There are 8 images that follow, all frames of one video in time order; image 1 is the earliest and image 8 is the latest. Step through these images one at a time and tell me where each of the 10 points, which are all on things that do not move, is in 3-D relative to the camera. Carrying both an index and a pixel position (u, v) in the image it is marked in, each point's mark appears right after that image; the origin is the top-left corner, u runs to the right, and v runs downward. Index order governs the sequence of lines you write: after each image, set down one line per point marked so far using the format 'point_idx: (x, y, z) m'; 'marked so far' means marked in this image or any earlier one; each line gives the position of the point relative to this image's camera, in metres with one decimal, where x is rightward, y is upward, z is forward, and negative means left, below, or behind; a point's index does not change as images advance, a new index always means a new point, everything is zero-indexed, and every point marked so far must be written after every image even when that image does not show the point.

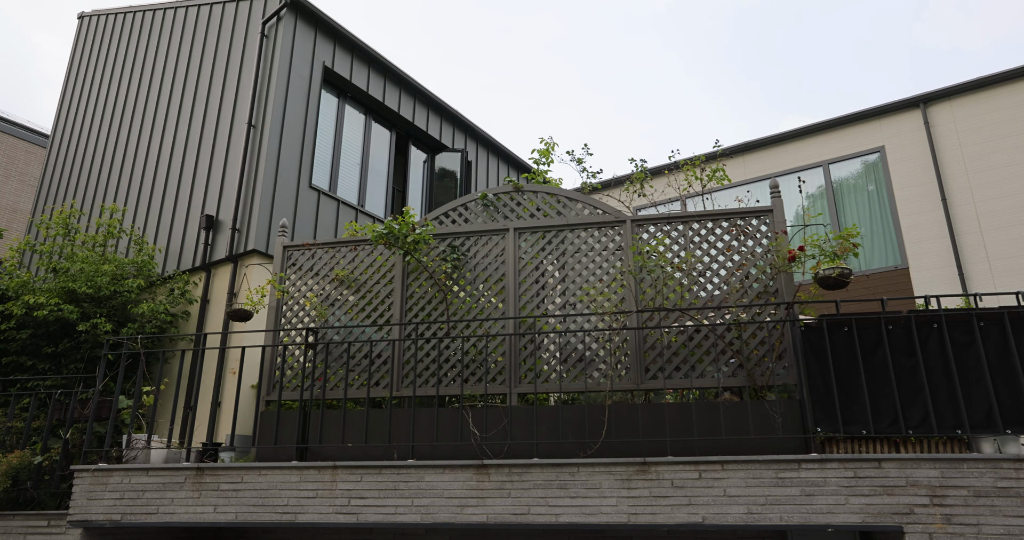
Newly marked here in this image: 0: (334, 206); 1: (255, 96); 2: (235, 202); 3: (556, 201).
0: (-2.2, +0.8, +7.8) m
1: (-3.0, +2.0, +7.4) m
2: (-3.0, +0.7, +6.9) m
3: (+0.4, +0.6, +5.5) m
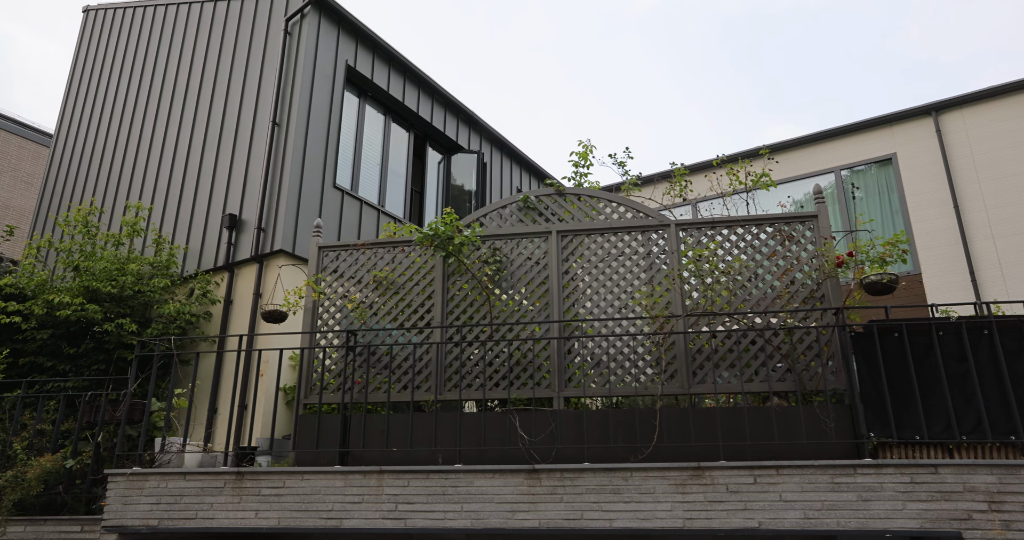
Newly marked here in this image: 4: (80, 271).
0: (-1.9, +0.8, +7.7) m
1: (-2.7, +2.0, +7.3) m
2: (-2.7, +0.7, +6.8) m
3: (+0.7, +0.6, +5.4) m
4: (-4.4, 0.0, +6.5) m
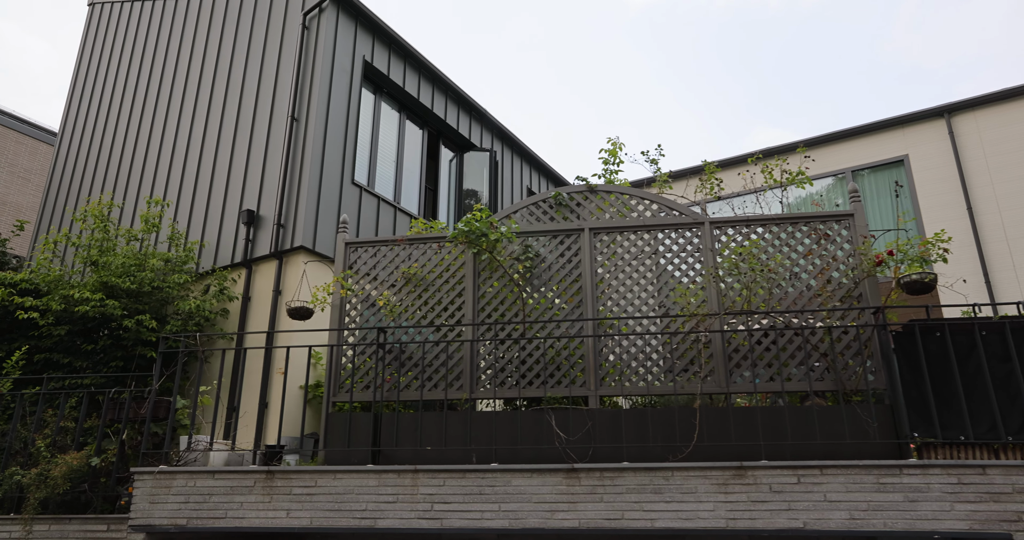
0: (-1.6, +0.8, +7.6) m
1: (-2.4, +2.1, +7.2) m
2: (-2.5, +0.8, +6.8) m
3: (+1.0, +0.6, +5.4) m
4: (-4.2, 0.0, +6.4) m
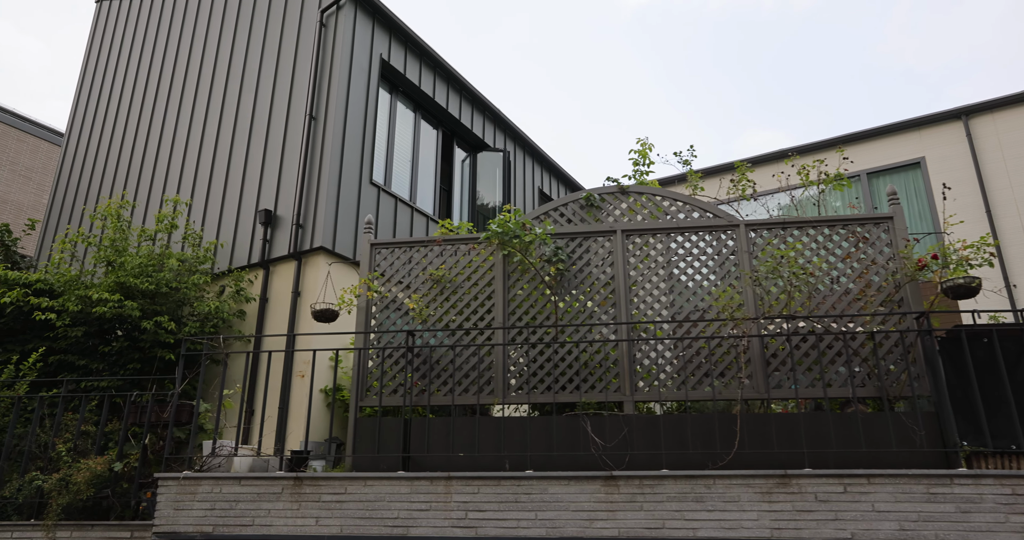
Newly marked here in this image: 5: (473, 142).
0: (-1.4, +0.8, +7.5) m
1: (-2.2, +2.0, +7.1) m
2: (-2.2, +0.8, +6.6) m
3: (+1.2, +0.6, +5.3) m
4: (-3.9, 0.0, +6.2) m
5: (-0.6, +1.9, +9.6) m
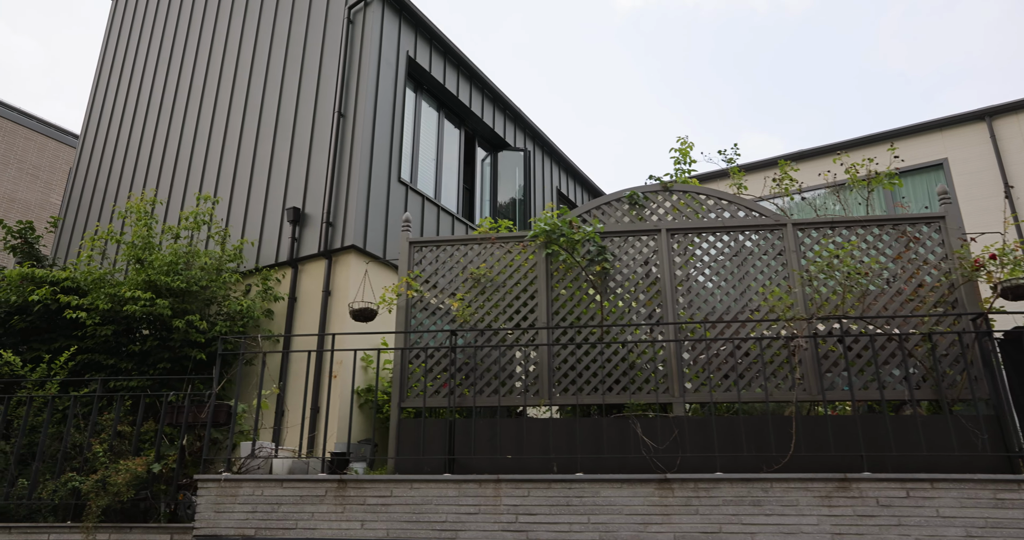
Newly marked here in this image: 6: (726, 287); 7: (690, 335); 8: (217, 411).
0: (-1.1, +0.8, +7.4) m
1: (-1.8, +2.1, +7.0) m
2: (-1.9, +0.8, +6.5) m
3: (+1.6, +0.6, +5.2) m
4: (-3.6, +0.1, +6.1) m
5: (-0.2, +1.9, +9.5) m
6: (+1.6, -0.1, +4.9) m
7: (+1.4, -0.5, +4.8) m
8: (-2.2, -1.1, +4.8) m
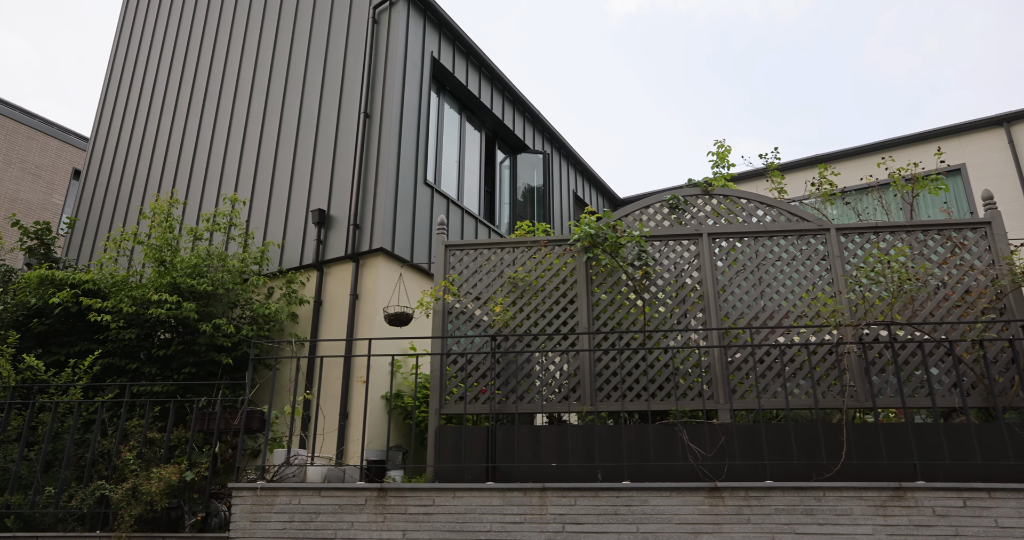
0: (-0.8, +0.8, +7.4) m
1: (-1.5, +2.0, +6.9) m
2: (-1.6, +0.7, +6.4) m
3: (+1.9, +0.5, +5.2) m
4: (-3.3, 0.0, +6.0) m
5: (0.0, +1.9, +9.4) m
6: (+1.9, -0.2, +4.8) m
7: (+1.7, -0.5, +4.7) m
8: (-1.9, -1.1, +4.7) m
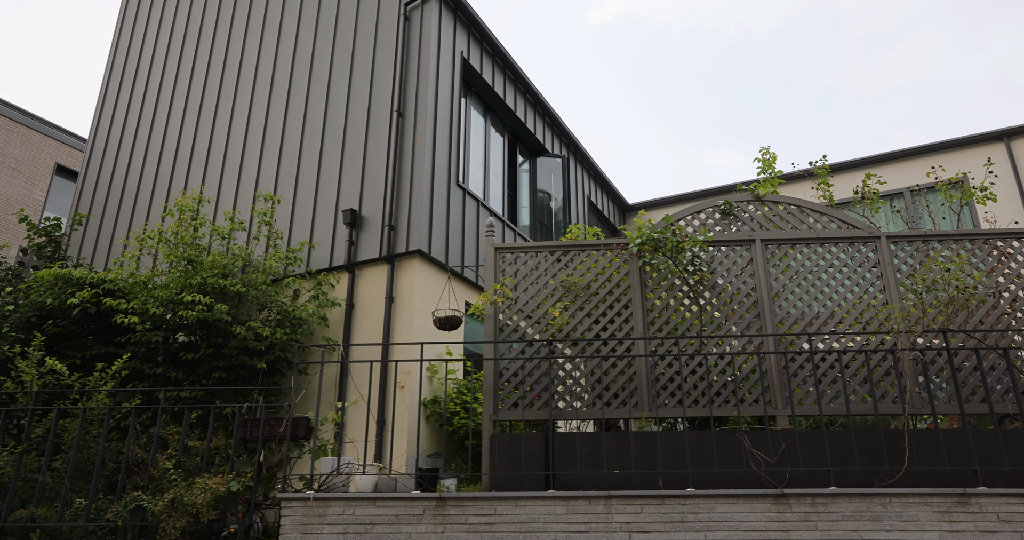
0: (-0.5, +0.7, +7.2) m
1: (-1.2, +2.0, +6.7) m
2: (-1.2, +0.7, +6.3) m
3: (+2.3, +0.5, +5.2) m
4: (-2.9, 0.0, +5.8) m
5: (+0.2, +1.8, +9.3) m
6: (+2.4, -0.2, +4.8) m
7: (+2.1, -0.6, +4.7) m
8: (-1.5, -1.1, +4.6) m
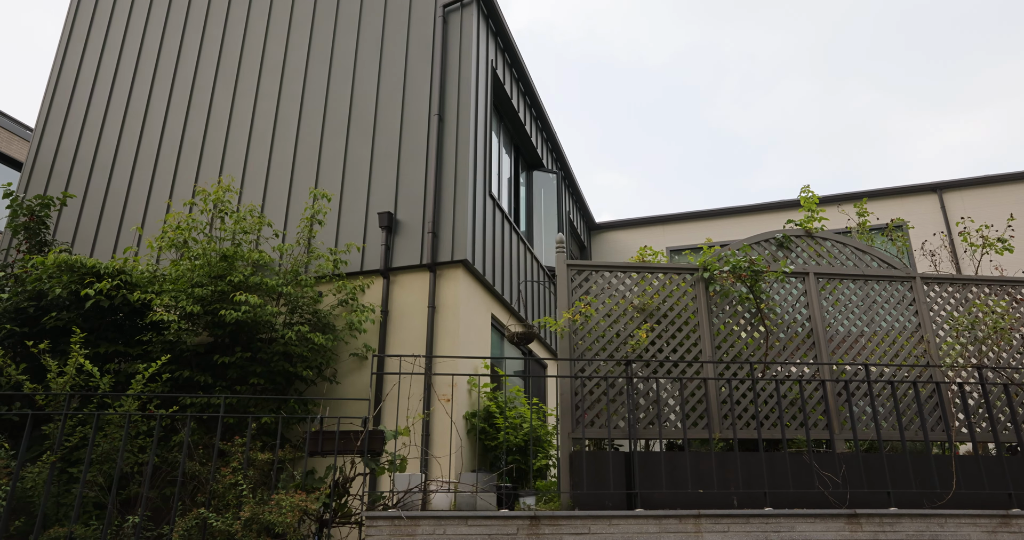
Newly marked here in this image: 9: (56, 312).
0: (-0.2, +0.6, +7.2) m
1: (-0.7, +1.9, +6.6) m
2: (-0.8, +0.6, +6.1) m
3: (+2.9, +0.2, +5.6) m
4: (-2.4, +0.1, +5.3) m
5: (+0.2, +1.6, +9.4) m
6: (+2.9, -0.5, +5.2) m
7: (+2.6, -0.8, +5.1) m
8: (-0.9, -1.1, +4.3) m
9: (-3.7, -0.3, +5.1) m
